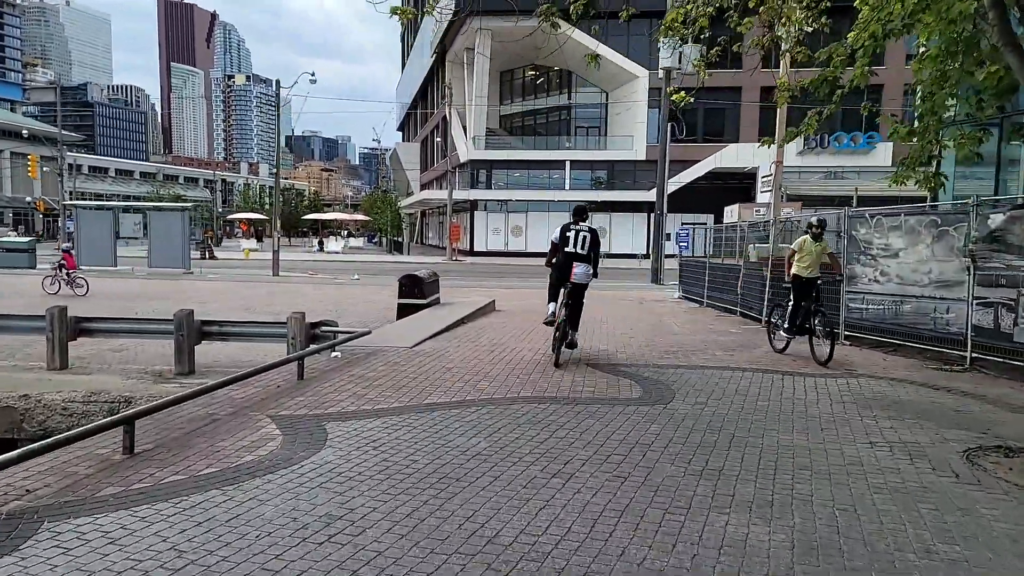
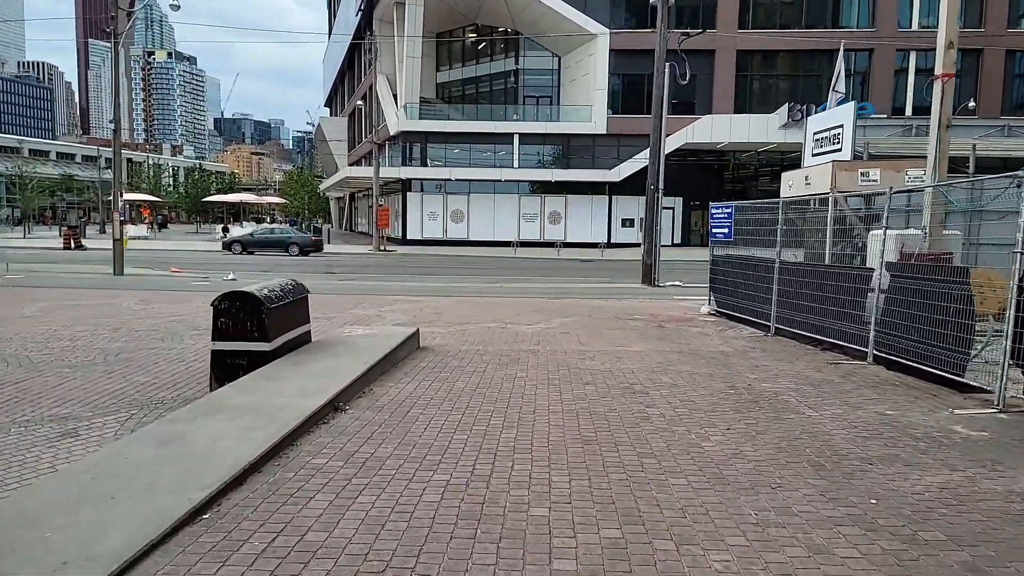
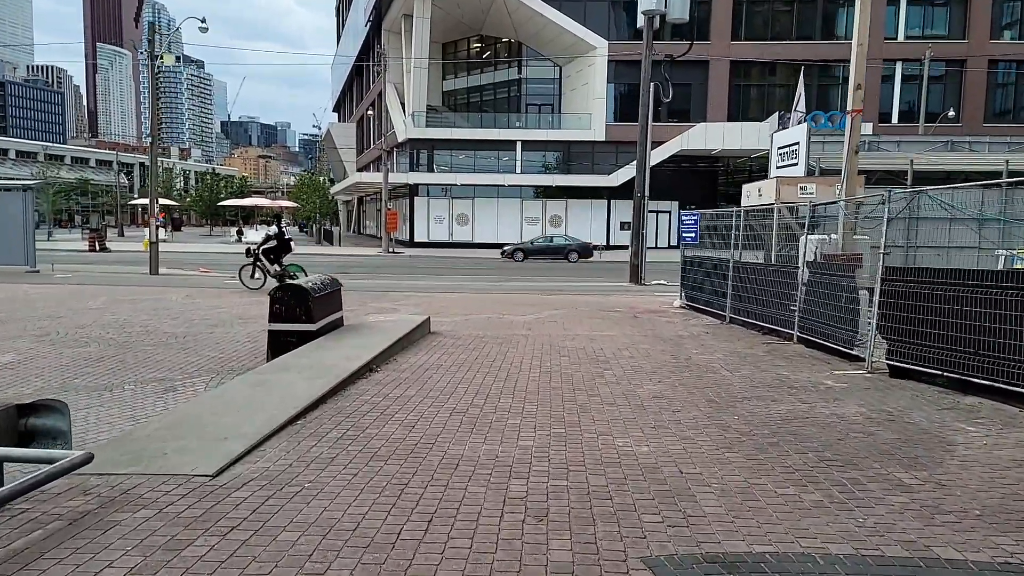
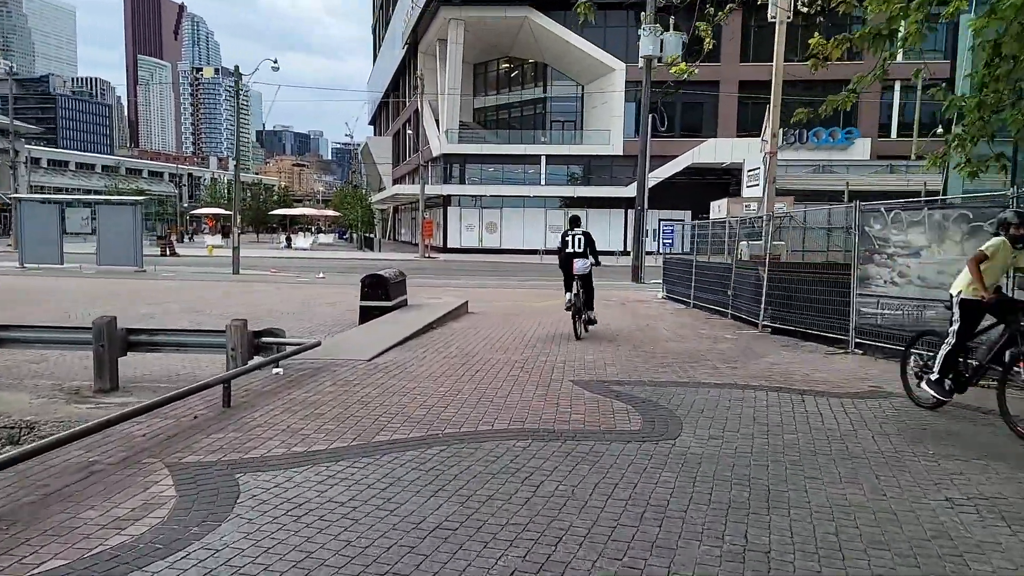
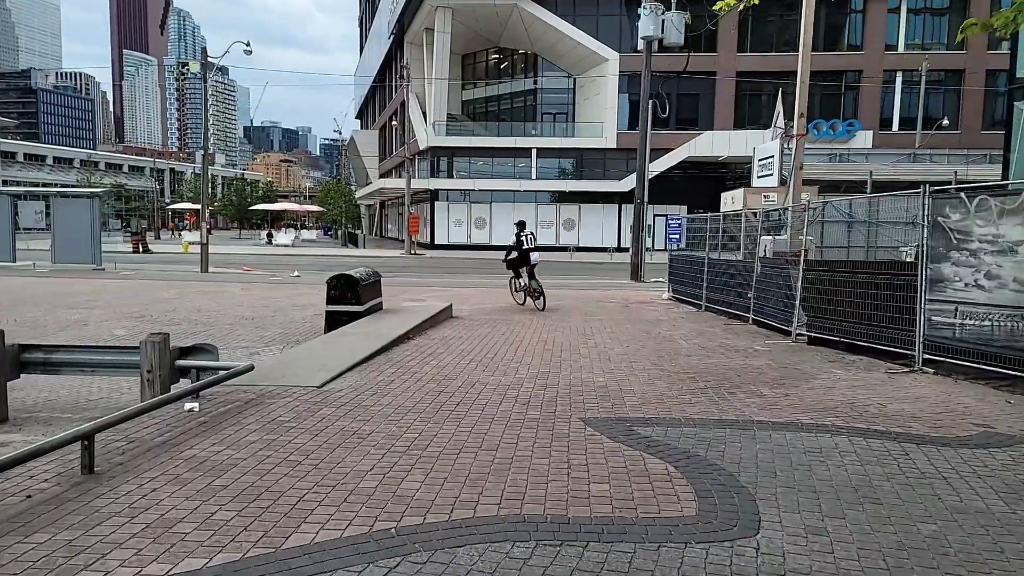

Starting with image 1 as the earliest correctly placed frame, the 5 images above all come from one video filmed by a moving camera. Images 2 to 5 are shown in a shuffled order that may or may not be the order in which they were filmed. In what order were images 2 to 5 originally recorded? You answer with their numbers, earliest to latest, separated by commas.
4, 5, 3, 2
